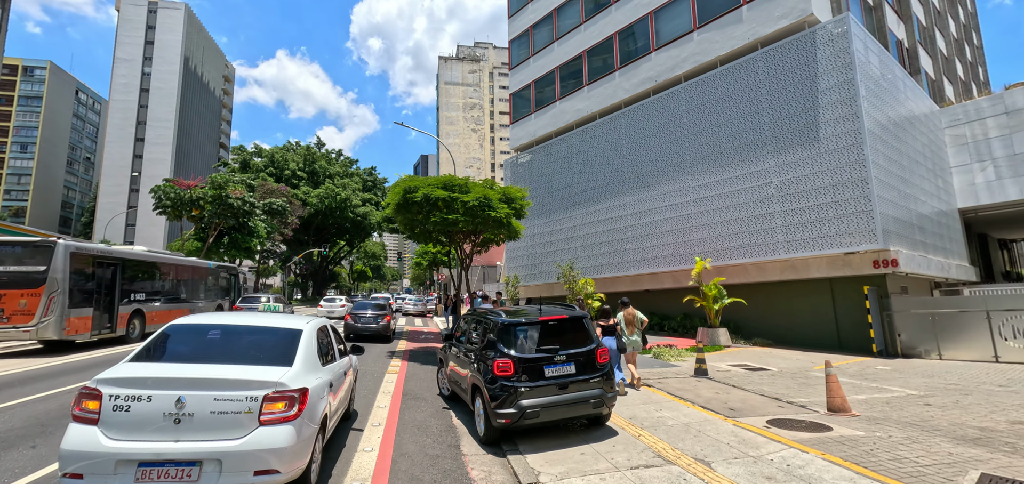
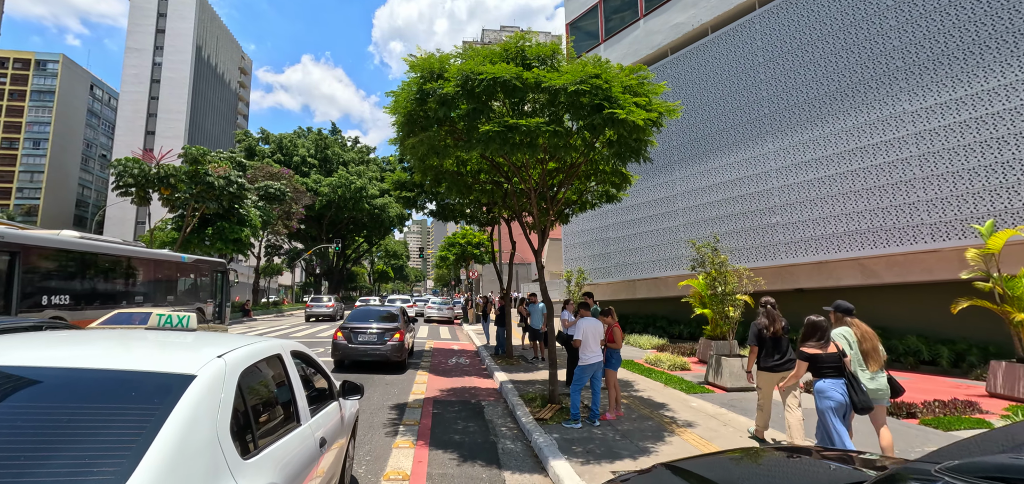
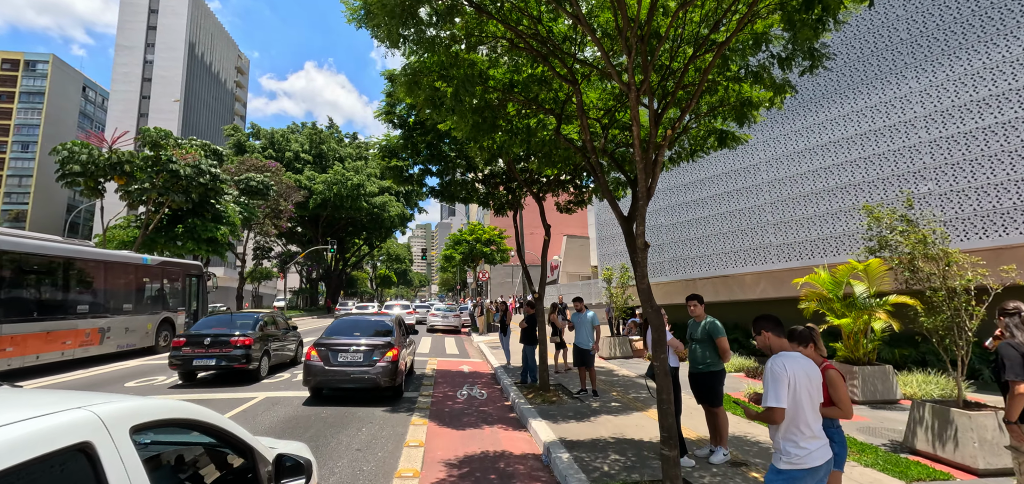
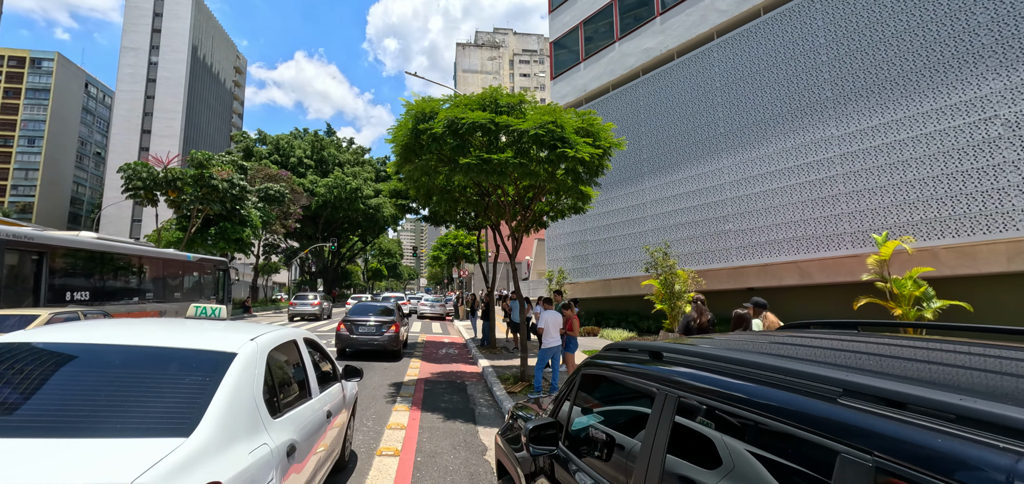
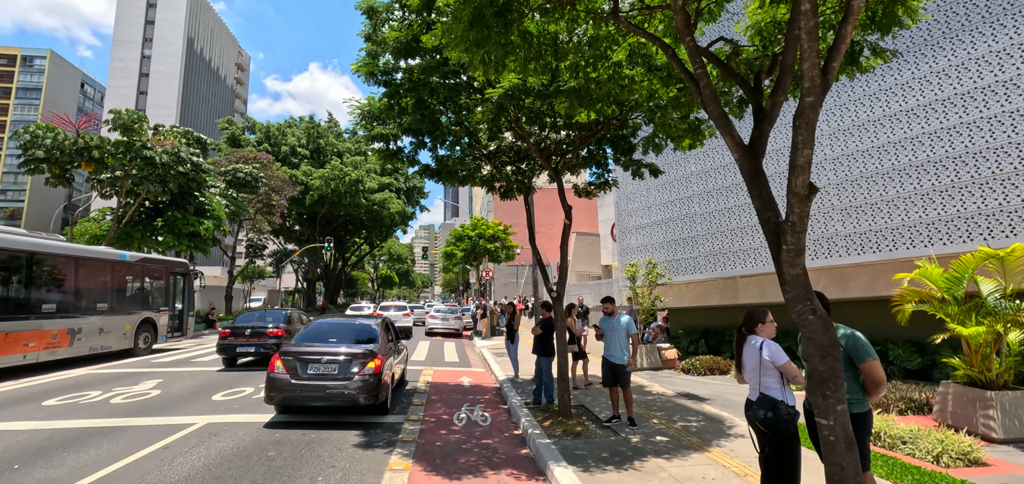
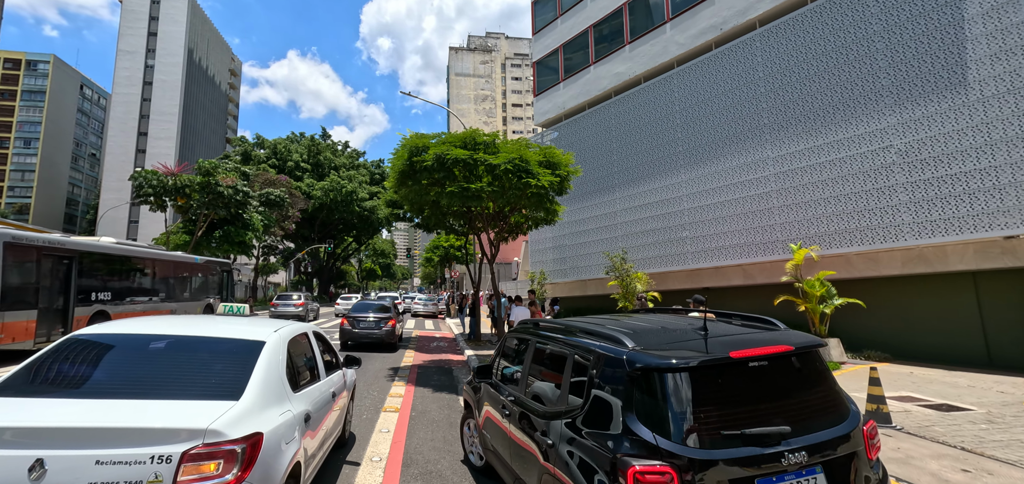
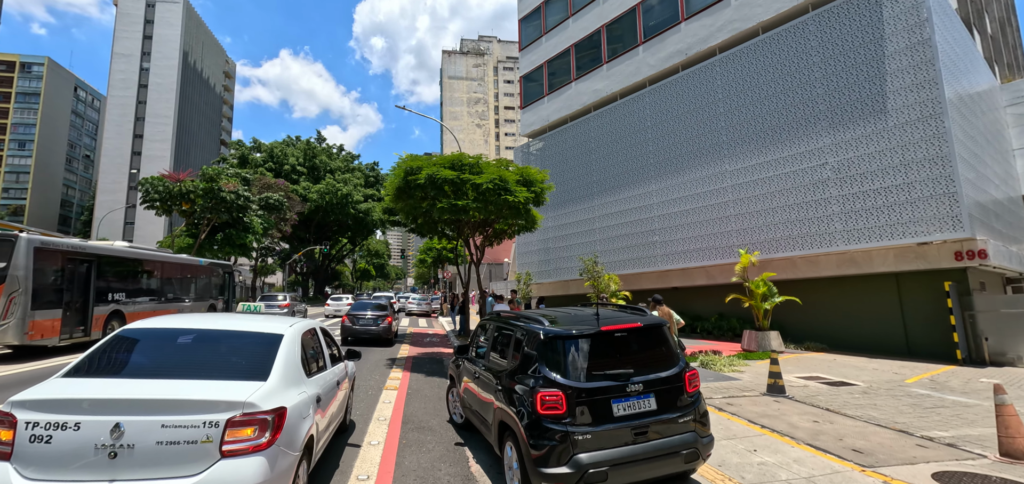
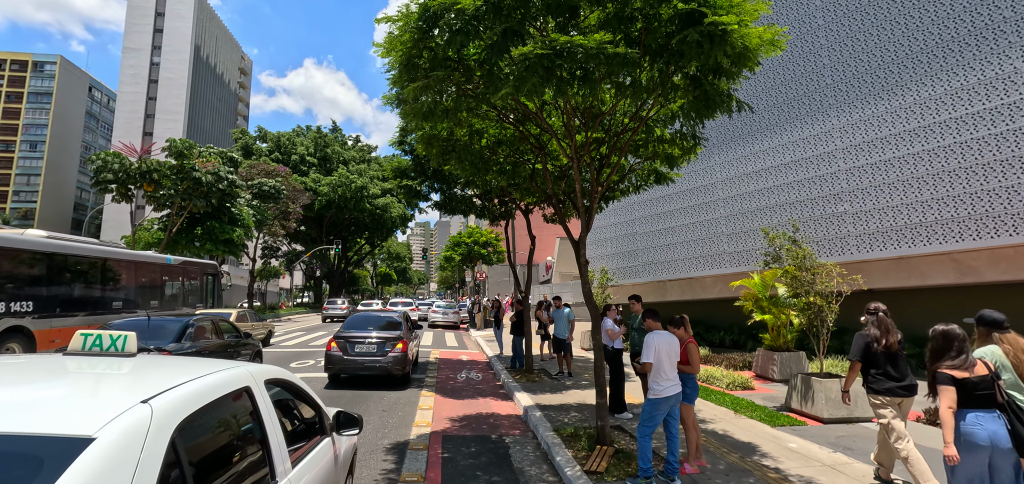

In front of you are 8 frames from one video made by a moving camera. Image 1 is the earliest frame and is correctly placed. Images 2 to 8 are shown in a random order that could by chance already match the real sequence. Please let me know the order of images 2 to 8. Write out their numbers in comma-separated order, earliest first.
7, 6, 4, 2, 8, 3, 5
